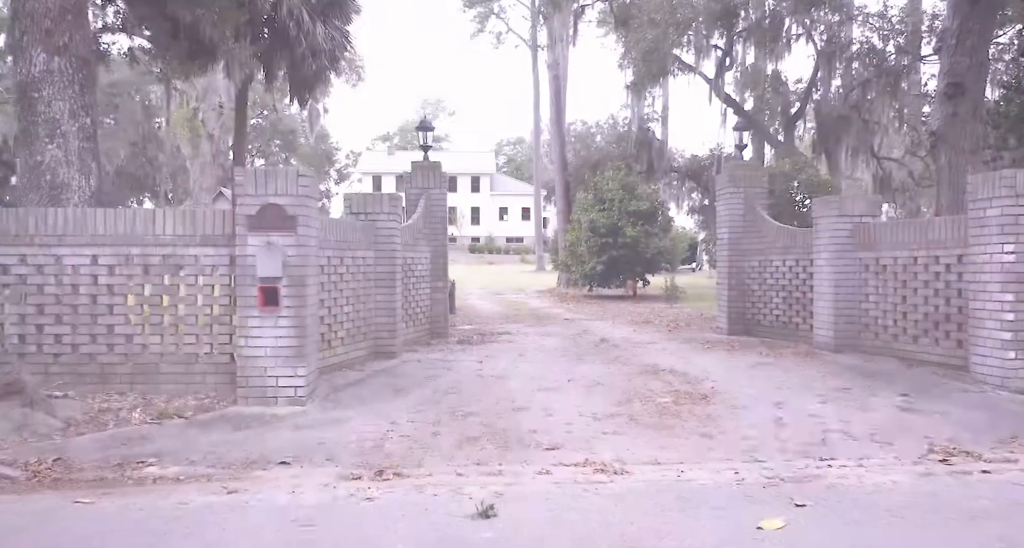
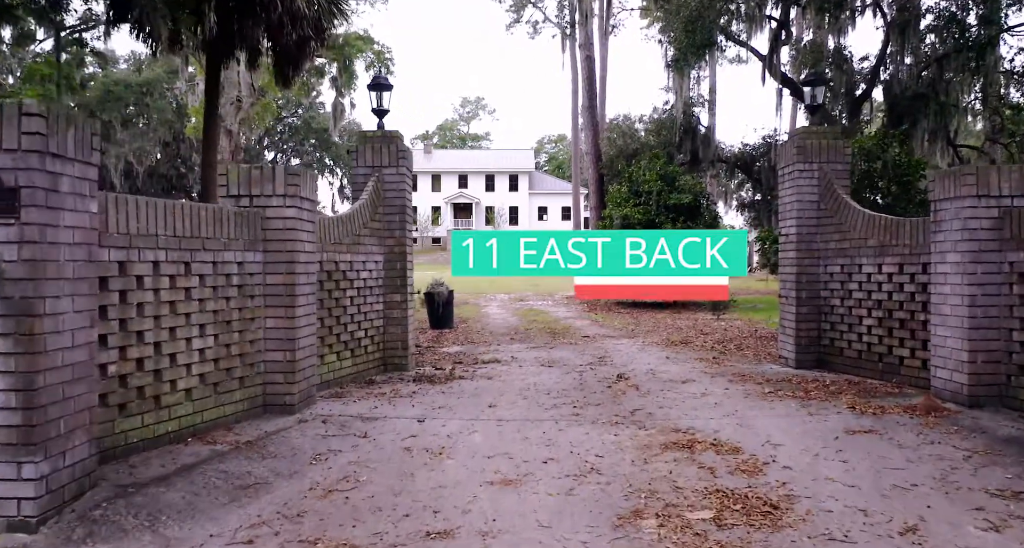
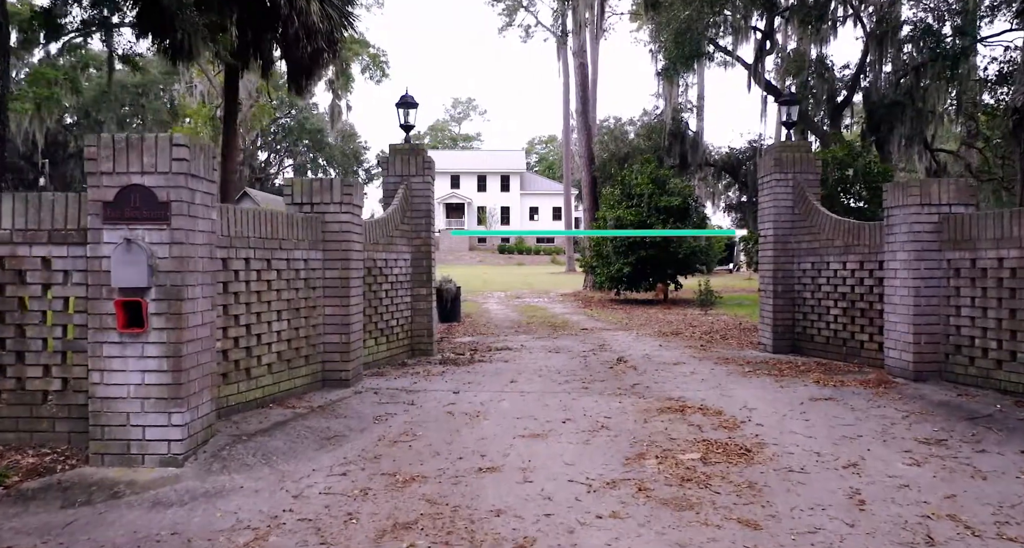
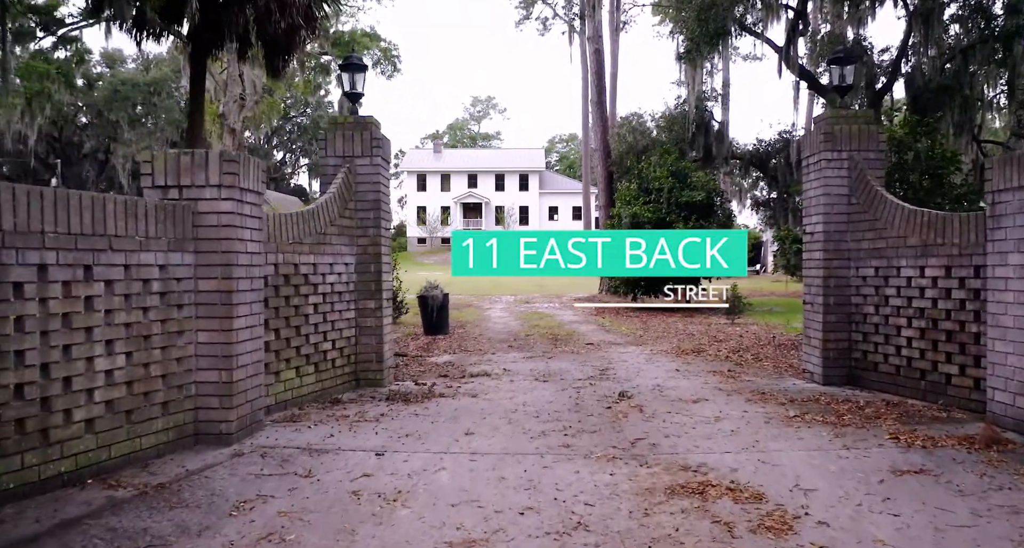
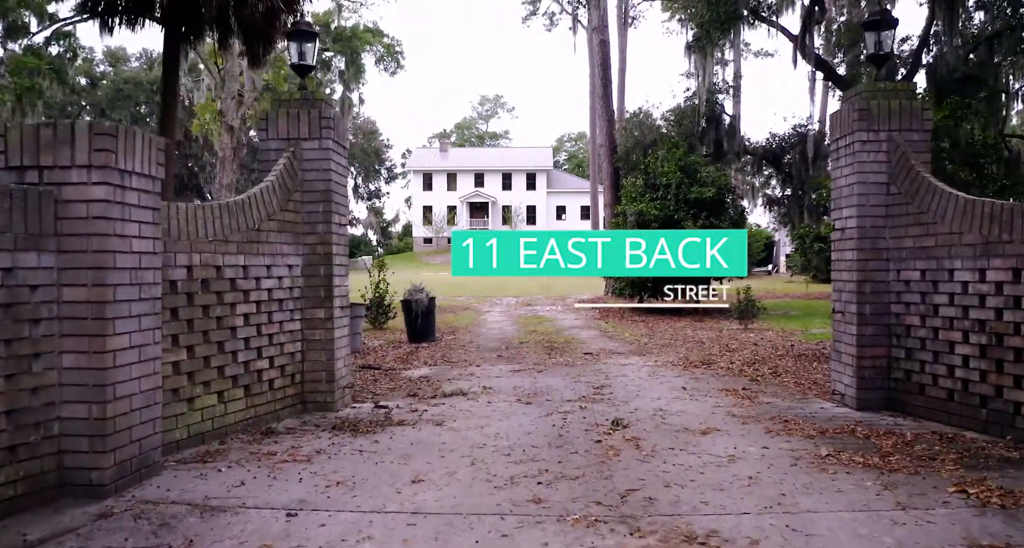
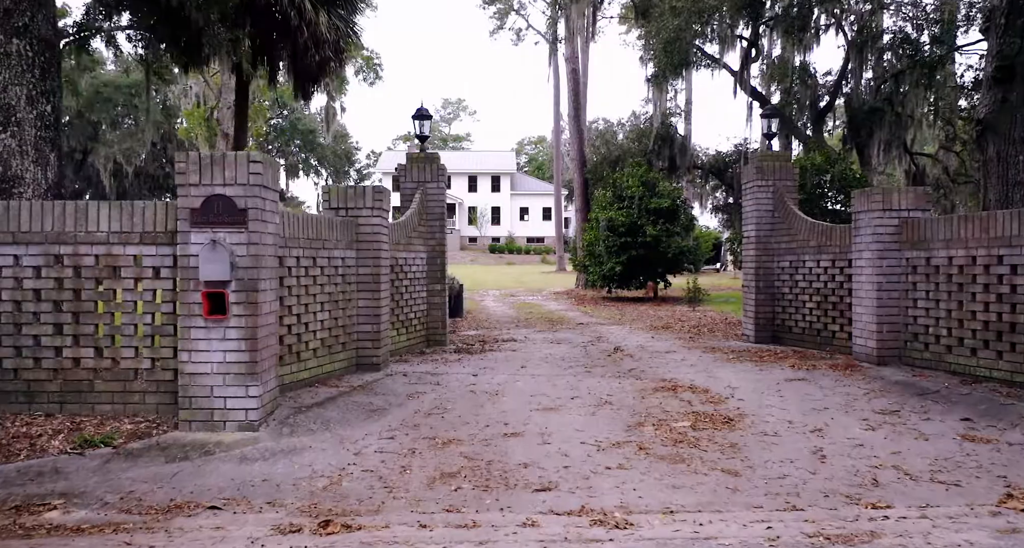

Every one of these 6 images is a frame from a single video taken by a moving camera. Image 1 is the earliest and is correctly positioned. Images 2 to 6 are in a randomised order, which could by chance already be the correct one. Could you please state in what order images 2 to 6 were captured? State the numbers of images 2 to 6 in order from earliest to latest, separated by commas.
6, 3, 2, 4, 5
